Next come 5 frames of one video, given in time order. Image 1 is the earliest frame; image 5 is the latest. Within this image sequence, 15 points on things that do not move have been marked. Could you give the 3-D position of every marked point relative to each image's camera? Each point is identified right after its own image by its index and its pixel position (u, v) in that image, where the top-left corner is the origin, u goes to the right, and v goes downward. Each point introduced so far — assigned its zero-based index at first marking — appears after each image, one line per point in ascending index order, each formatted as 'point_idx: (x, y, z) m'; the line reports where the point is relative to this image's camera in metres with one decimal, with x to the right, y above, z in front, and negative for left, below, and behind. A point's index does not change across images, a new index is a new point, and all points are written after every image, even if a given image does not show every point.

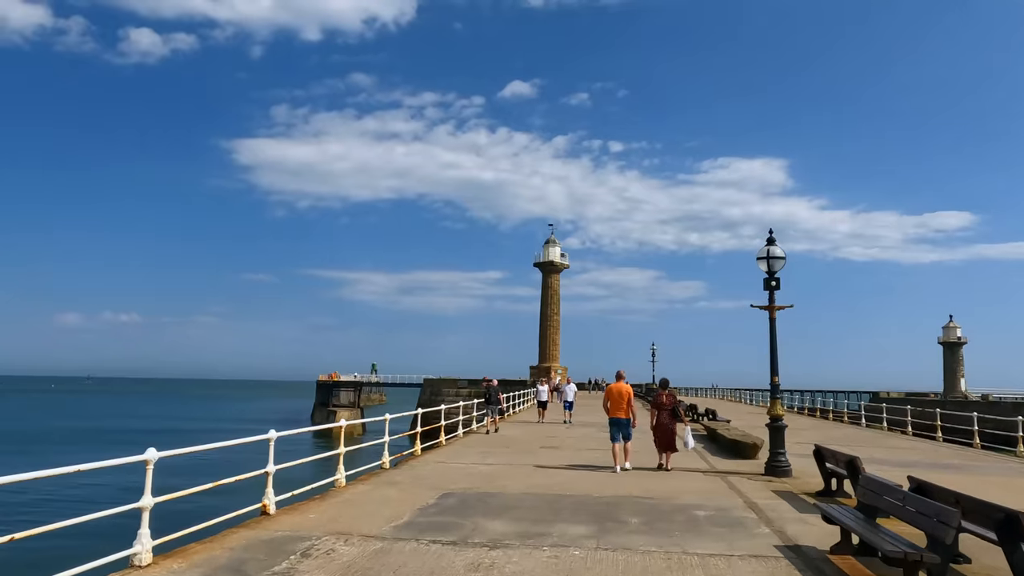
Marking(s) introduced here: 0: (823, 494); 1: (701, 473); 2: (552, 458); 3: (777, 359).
0: (+4.6, -3.1, +9.6) m
1: (+3.5, -3.4, +11.8) m
2: (+0.9, -3.8, +14.5) m
3: (+5.0, -1.3, +12.1) m
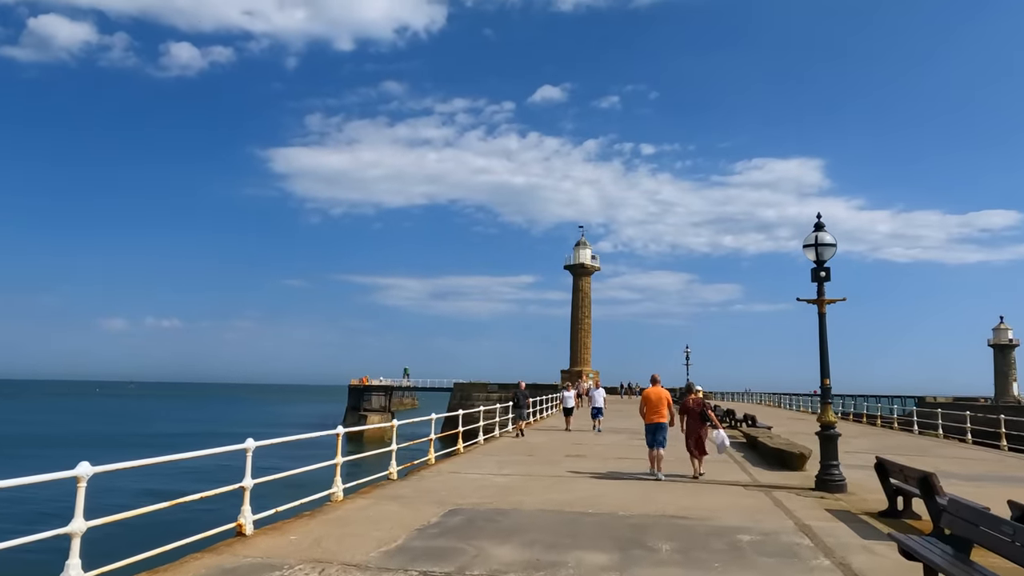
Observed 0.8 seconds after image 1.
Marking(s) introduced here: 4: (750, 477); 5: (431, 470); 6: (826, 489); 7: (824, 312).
0: (+4.8, -2.9, +8.2) m
1: (+3.8, -3.3, +10.5) m
2: (+1.3, -3.7, +13.3) m
3: (+5.3, -1.2, +10.7) m
4: (+4.3, -3.4, +11.6) m
5: (-1.6, -3.5, +12.3) m
6: (+4.9, -3.2, +10.1) m
7: (+5.2, -0.4, +10.6) m
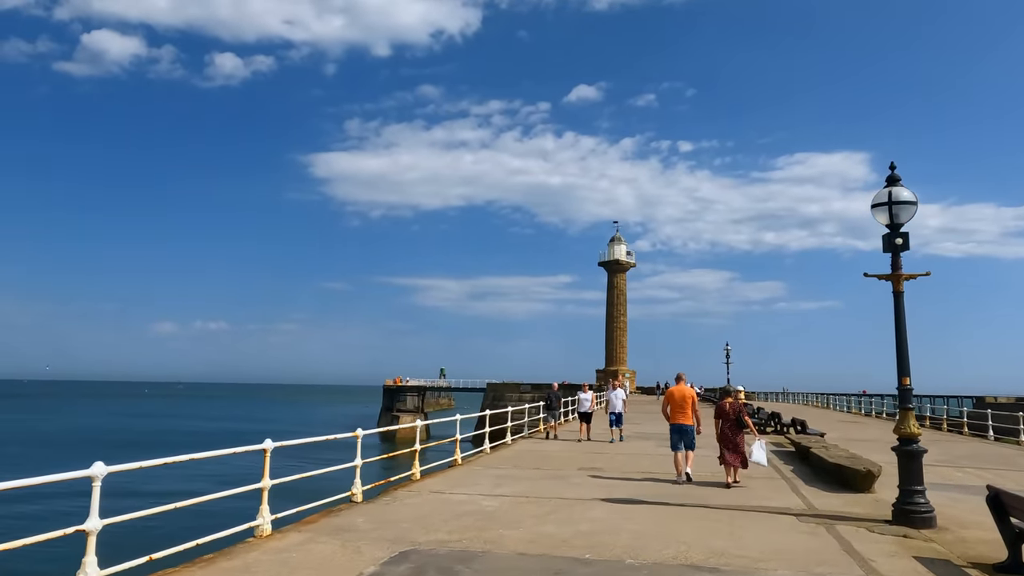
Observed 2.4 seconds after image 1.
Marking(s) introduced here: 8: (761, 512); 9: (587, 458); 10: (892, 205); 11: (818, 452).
0: (+4.5, -2.6, +5.8) m
1: (+3.6, -2.9, +8.2) m
2: (+1.3, -3.4, +11.1) m
3: (+5.1, -0.8, +8.3) m
4: (+4.2, -3.1, +9.2) m
5: (-1.6, -3.2, +10.2) m
6: (+4.7, -2.8, +7.7) m
7: (+5.0, 0.0, +8.2) m
8: (+3.3, -3.0, +8.6) m
9: (+1.7, -3.8, +14.3) m
10: (+4.9, +1.1, +8.3) m
11: (+5.9, -3.1, +12.3) m
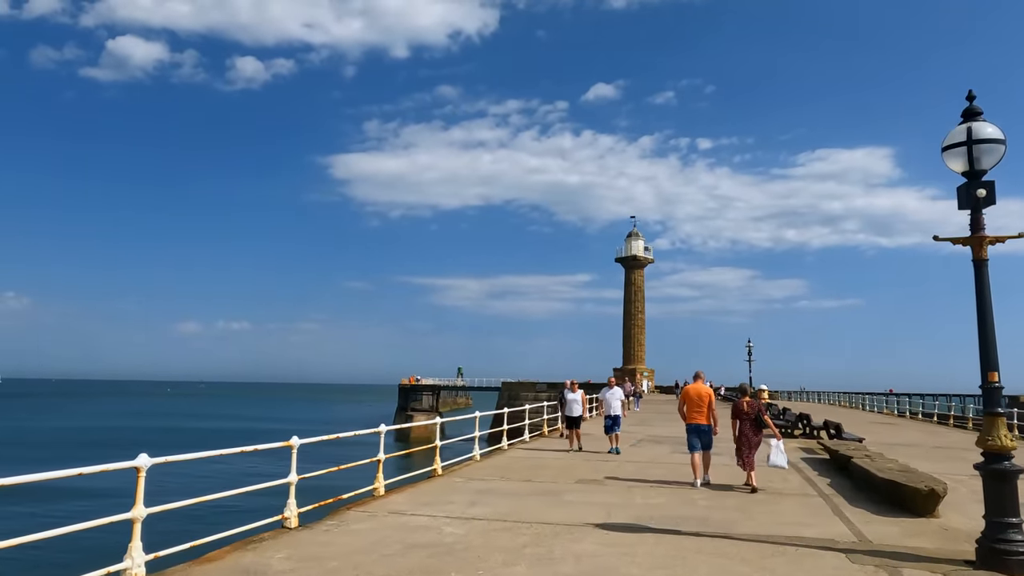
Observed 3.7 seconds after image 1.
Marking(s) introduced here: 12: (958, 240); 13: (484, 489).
0: (+4.1, -2.2, +3.9) m
1: (+3.2, -2.6, +6.2) m
2: (+1.1, -3.1, +9.2) m
3: (+4.7, -0.5, +6.3) m
4: (+3.9, -2.8, +7.3) m
5: (-1.9, -2.9, +8.4) m
6: (+4.4, -2.5, +5.7) m
7: (+4.6, +0.3, +6.2) m
8: (+3.0, -2.7, +6.7) m
9: (+1.5, -3.5, +12.4) m
10: (+4.5, +1.4, +6.3) m
11: (+5.6, -2.8, +10.4) m
12: (+4.3, +0.5, +6.3) m
13: (-0.4, -3.2, +10.1) m
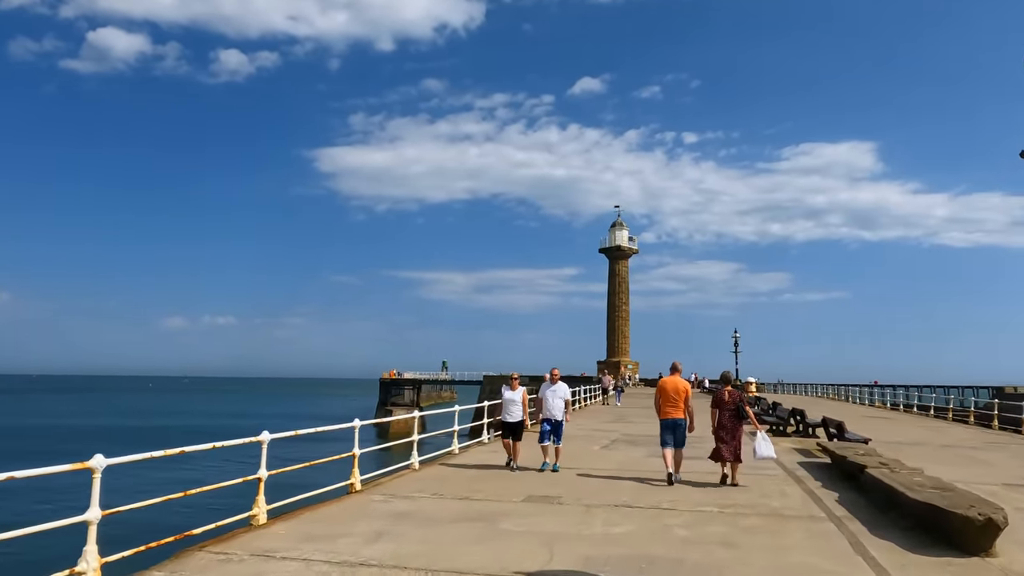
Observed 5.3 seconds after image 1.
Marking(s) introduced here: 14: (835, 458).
0: (+3.3, -1.9, +1.8) m
1: (+2.4, -2.2, +4.1) m
2: (+0.2, -2.7, +7.0) m
3: (+3.9, -0.1, +4.2) m
4: (+3.0, -2.4, +5.2) m
5: (-2.8, -2.5, +6.2) m
6: (+3.5, -2.1, +3.6) m
7: (+3.7, +0.7, +4.1) m
8: (+2.1, -2.3, +4.5) m
9: (+0.5, -3.0, +10.2) m
10: (+3.7, +1.8, +4.2) m
11: (+4.7, -2.4, +8.3) m
12: (+3.5, +0.9, +4.1) m
13: (-1.3, -2.8, +7.9) m
14: (+5.3, -2.8, +10.5) m
